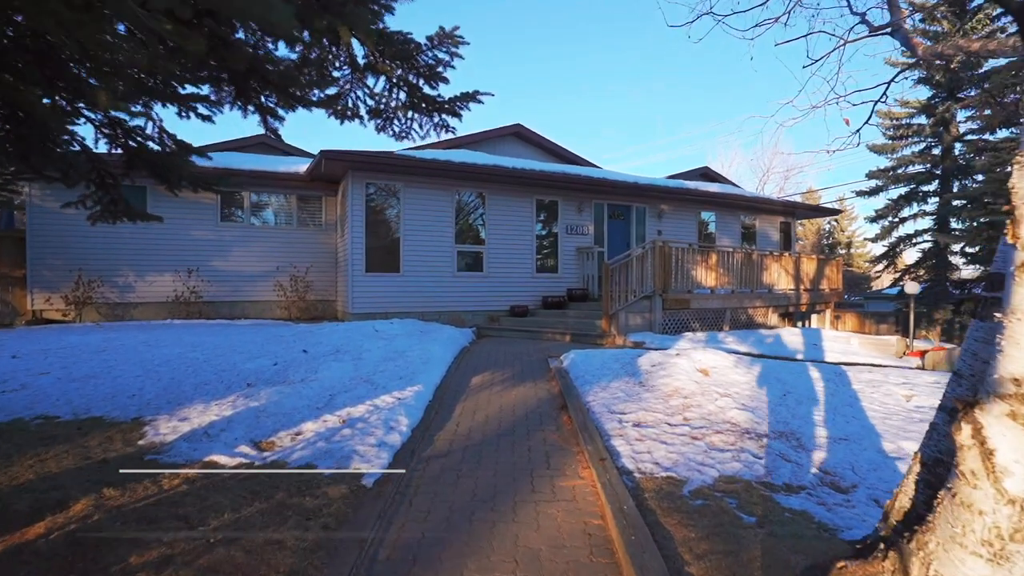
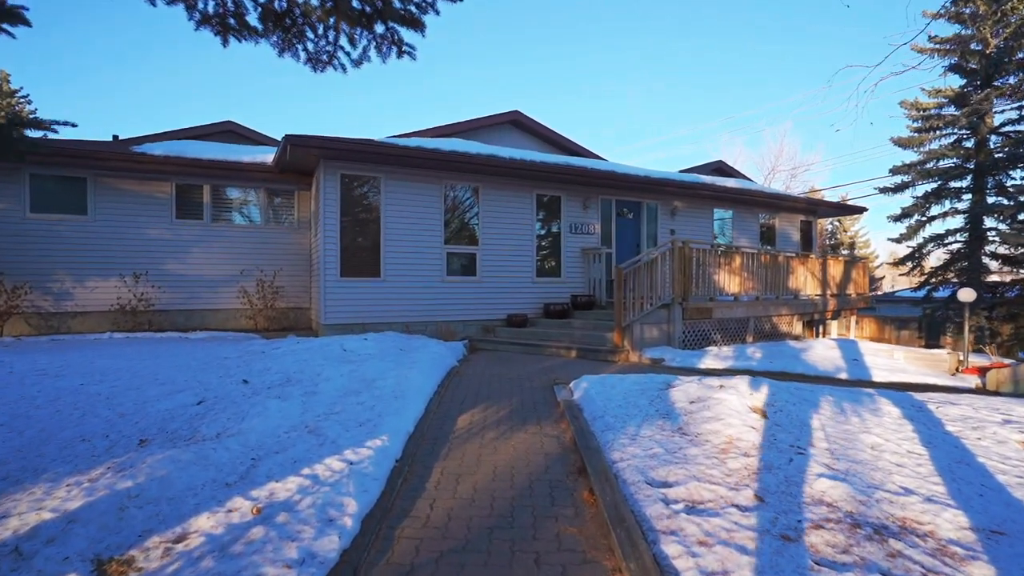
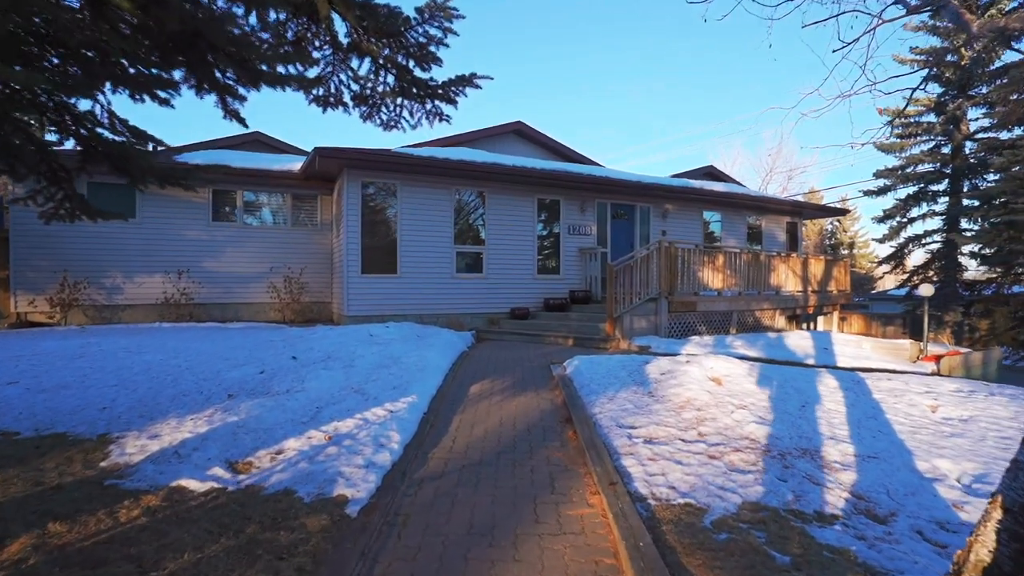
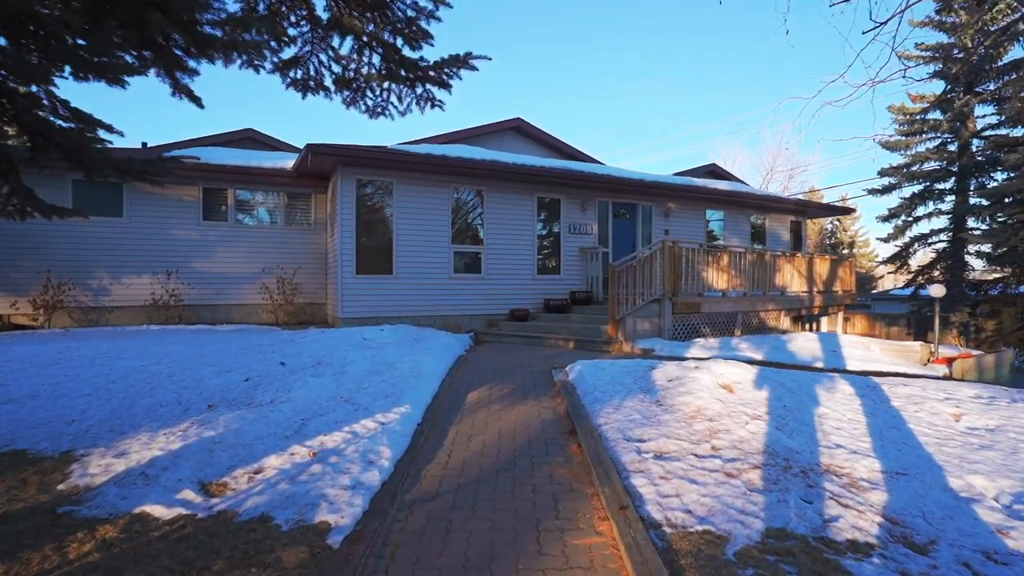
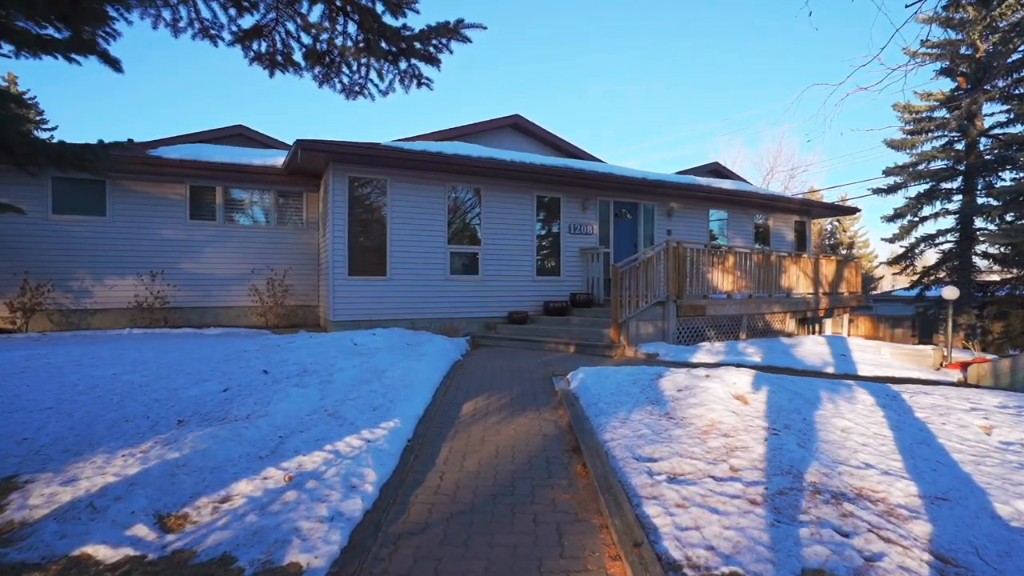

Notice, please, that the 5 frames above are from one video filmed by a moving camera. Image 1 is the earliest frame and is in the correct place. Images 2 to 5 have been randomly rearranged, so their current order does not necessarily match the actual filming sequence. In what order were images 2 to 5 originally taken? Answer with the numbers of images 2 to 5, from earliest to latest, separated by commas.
3, 4, 5, 2
